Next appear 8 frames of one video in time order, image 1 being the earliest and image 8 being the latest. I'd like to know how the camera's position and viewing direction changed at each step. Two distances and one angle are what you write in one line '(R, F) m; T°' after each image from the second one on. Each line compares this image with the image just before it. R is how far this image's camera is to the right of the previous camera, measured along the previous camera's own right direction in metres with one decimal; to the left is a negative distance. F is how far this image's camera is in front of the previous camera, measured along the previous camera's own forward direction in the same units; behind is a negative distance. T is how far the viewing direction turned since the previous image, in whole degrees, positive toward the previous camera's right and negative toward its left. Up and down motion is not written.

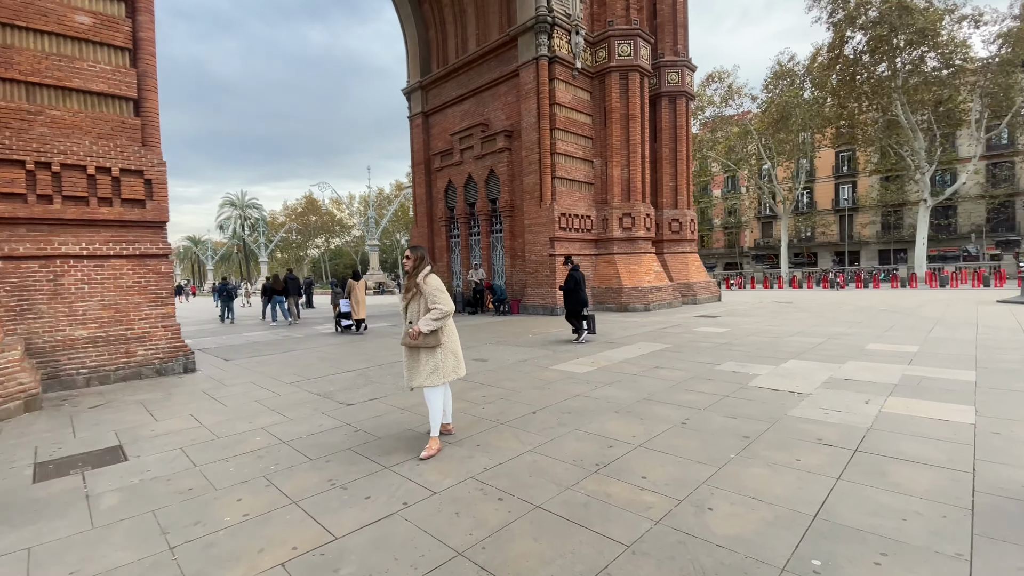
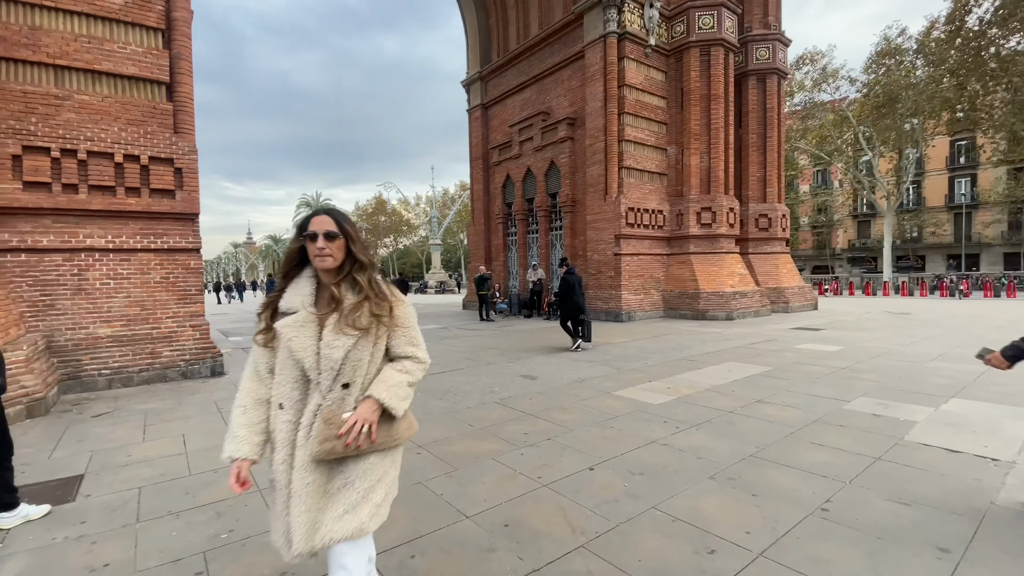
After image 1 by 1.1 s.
(+0.1, +1.4) m; -8°
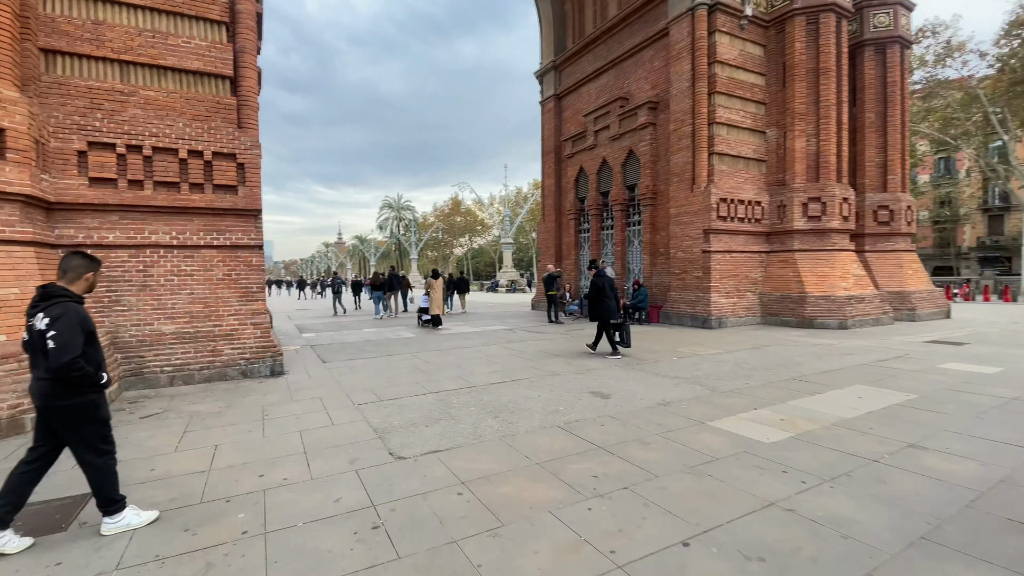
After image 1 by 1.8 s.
(0.0, +0.9) m; -9°
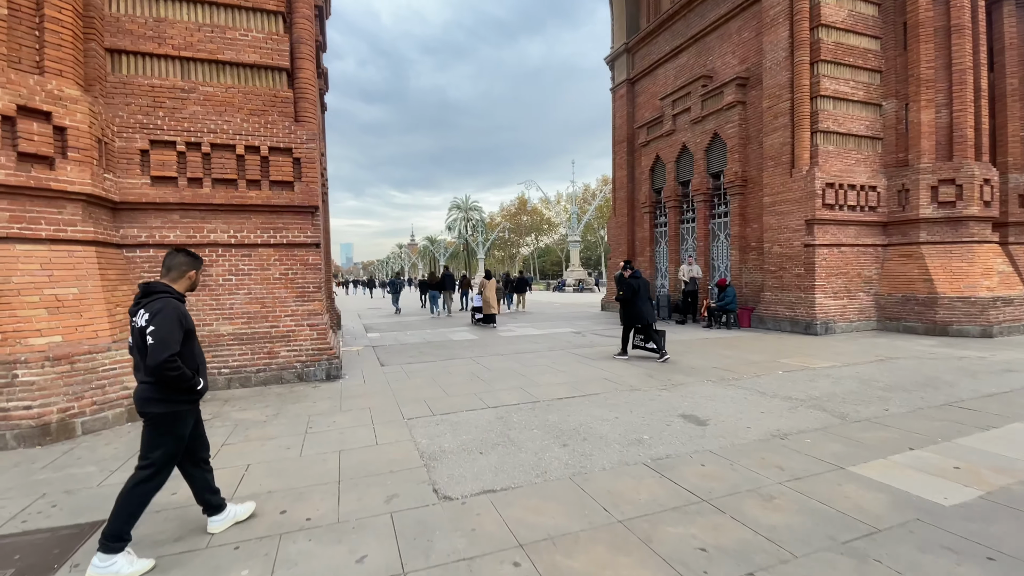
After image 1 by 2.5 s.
(0.0, +0.9) m; -8°
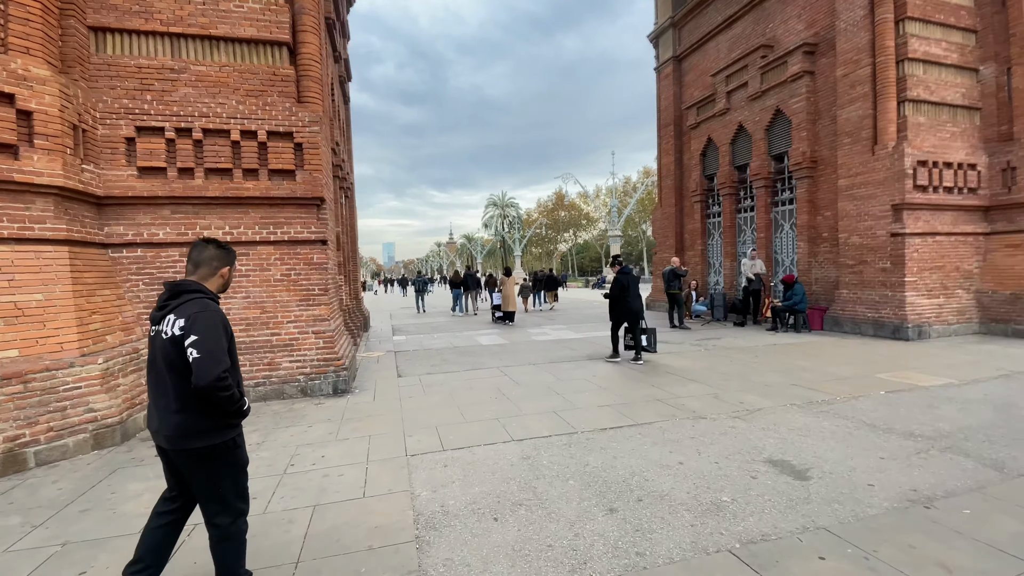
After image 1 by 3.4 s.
(+0.1, +1.1) m; -5°
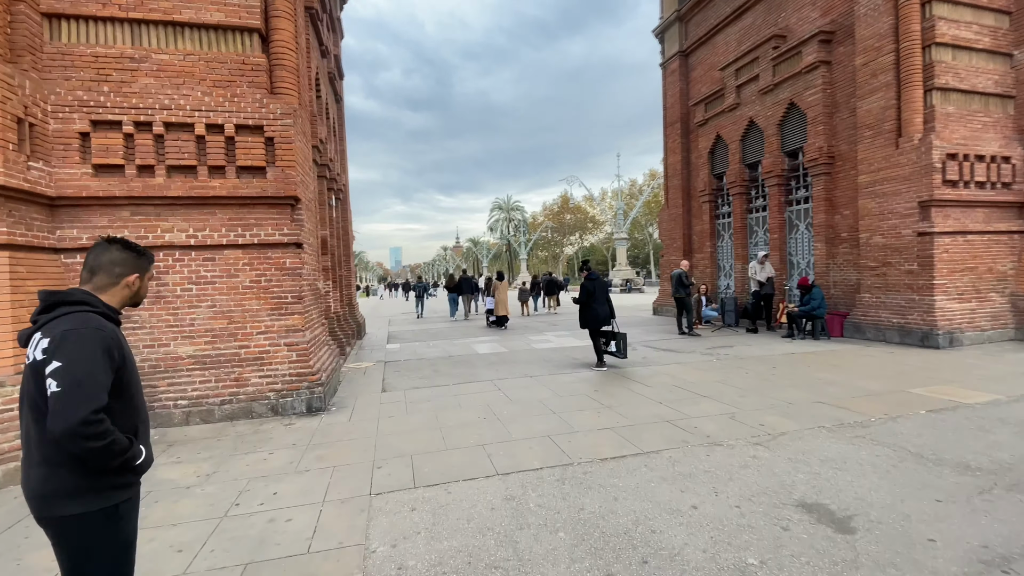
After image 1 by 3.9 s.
(+0.2, +0.6) m; -1°
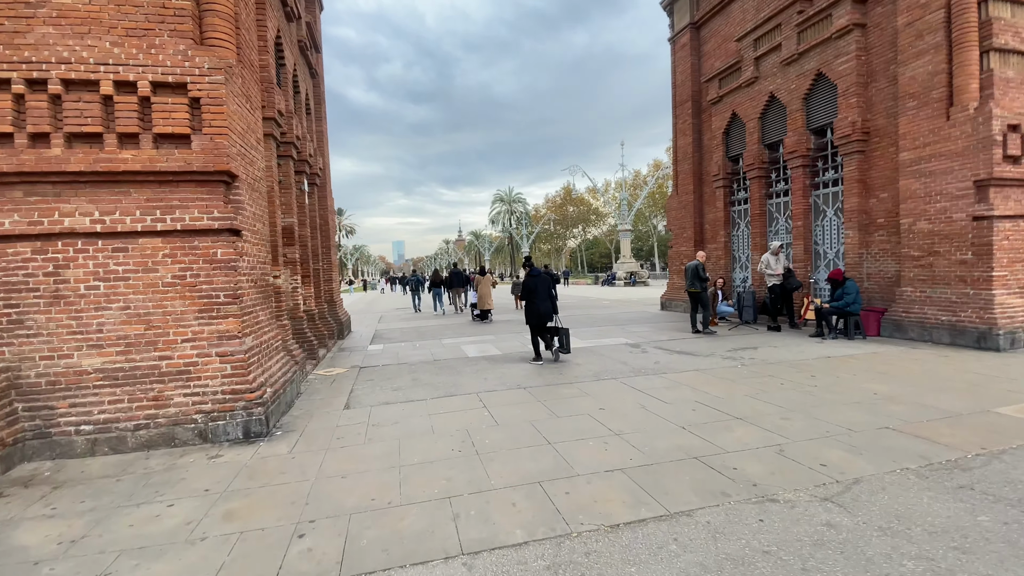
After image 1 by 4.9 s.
(+0.2, +1.1) m; 0°
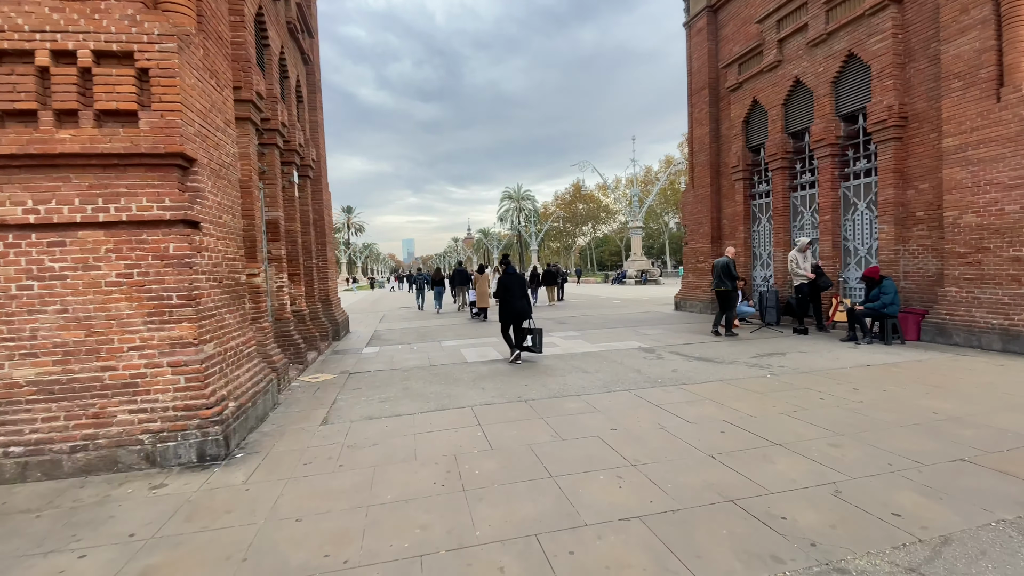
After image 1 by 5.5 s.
(+0.1, +0.7) m; -1°
